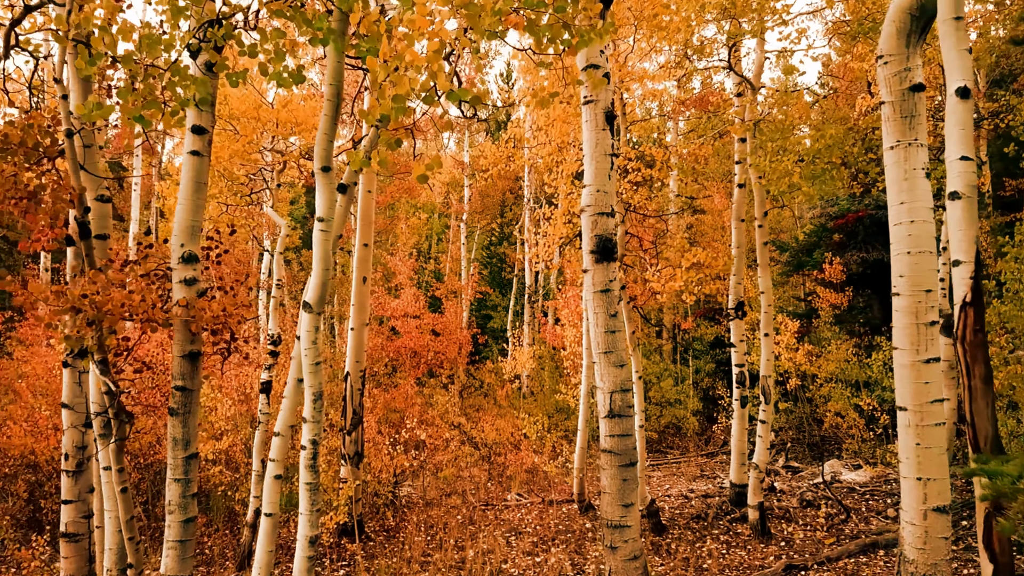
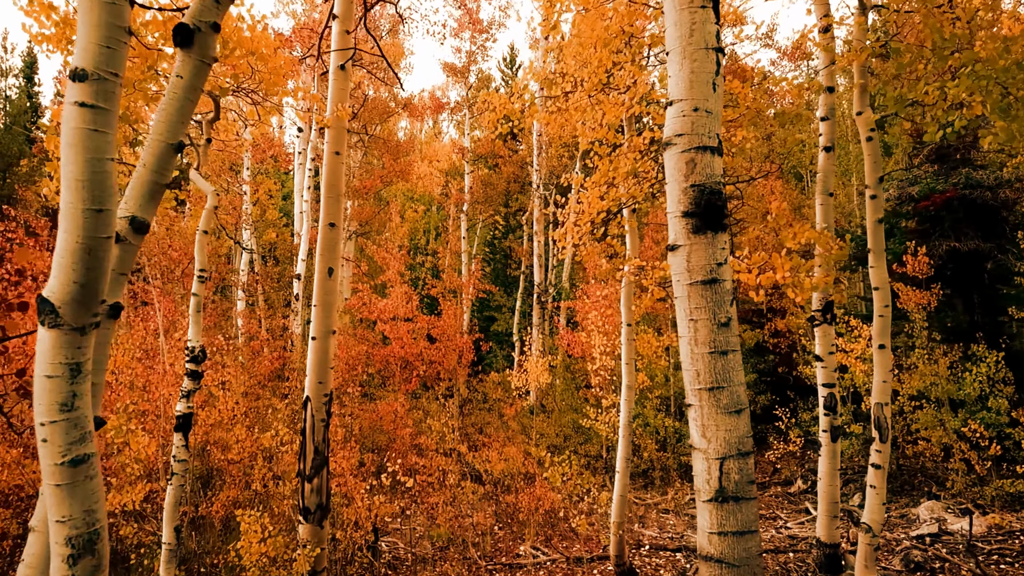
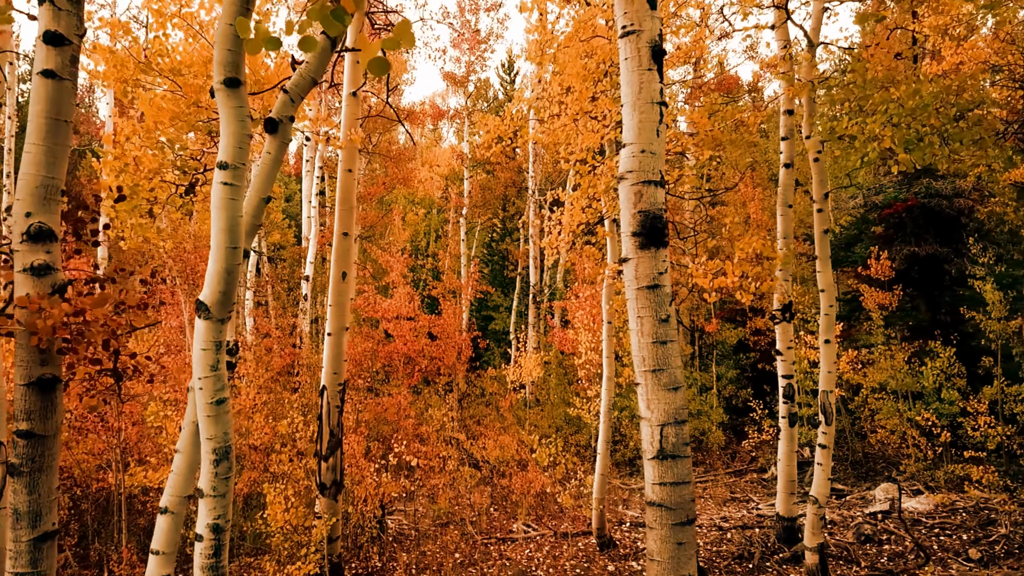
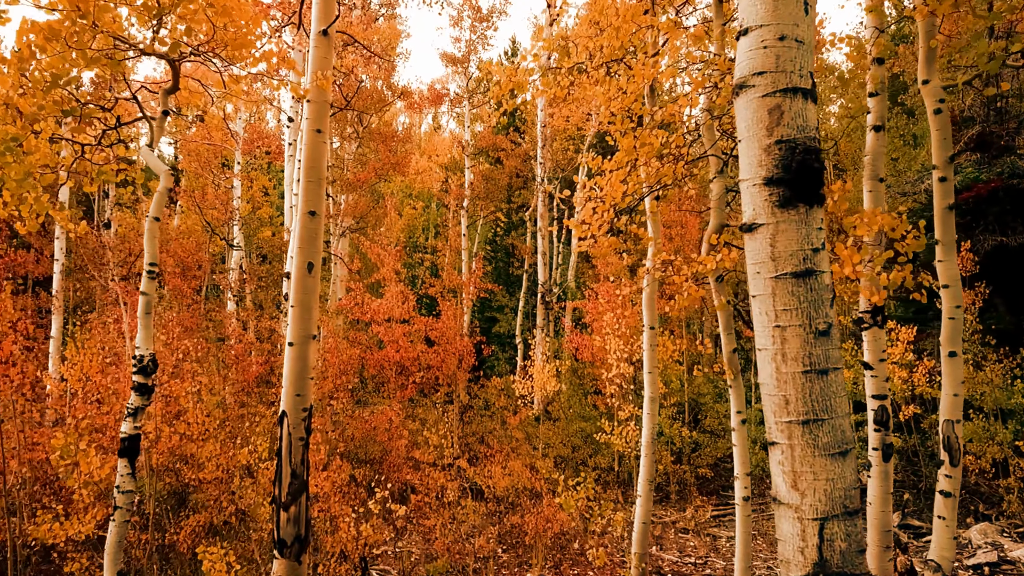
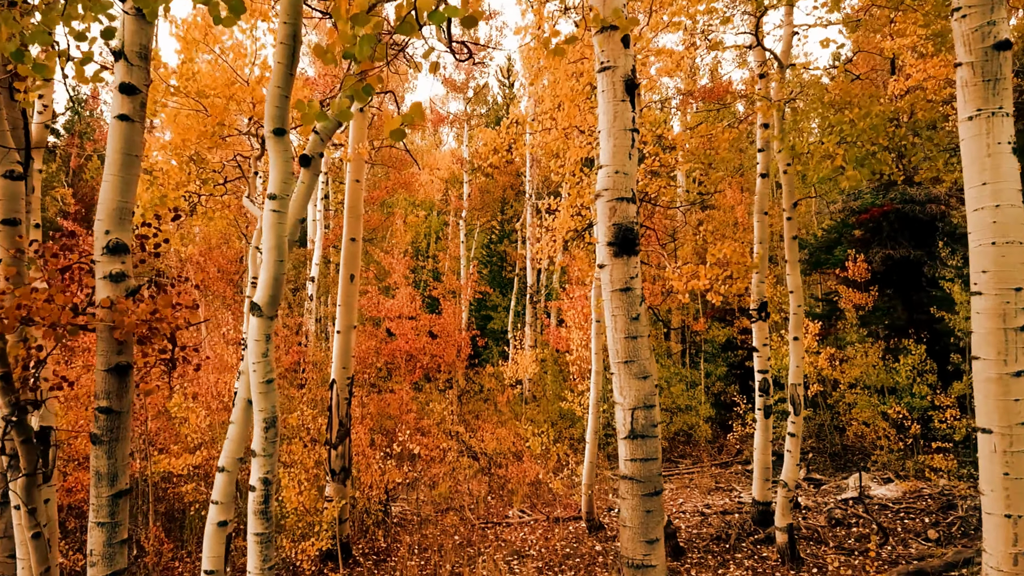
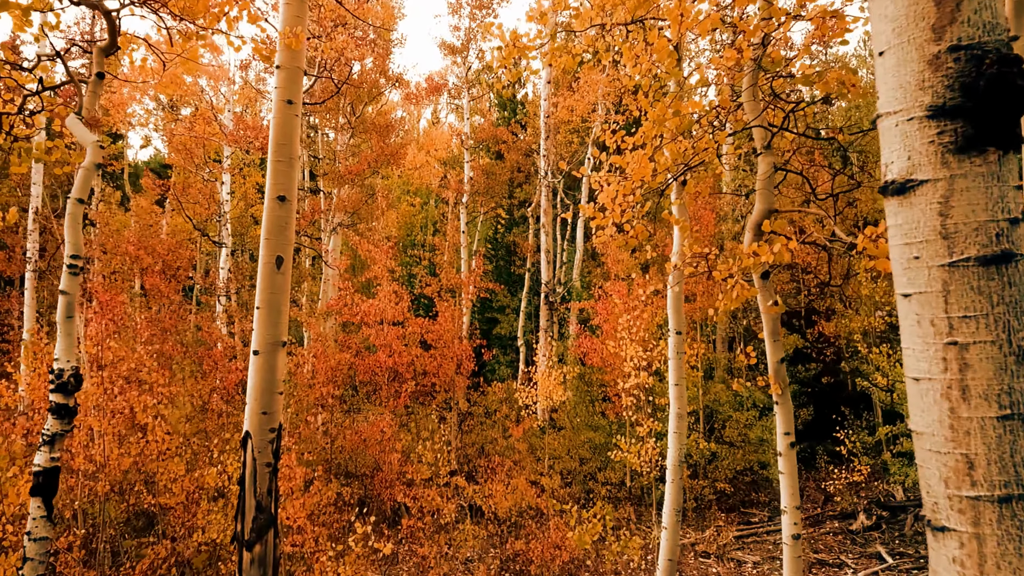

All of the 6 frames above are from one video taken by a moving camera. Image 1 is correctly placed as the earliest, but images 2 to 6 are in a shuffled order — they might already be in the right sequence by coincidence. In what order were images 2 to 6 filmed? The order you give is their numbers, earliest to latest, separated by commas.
5, 3, 2, 4, 6
